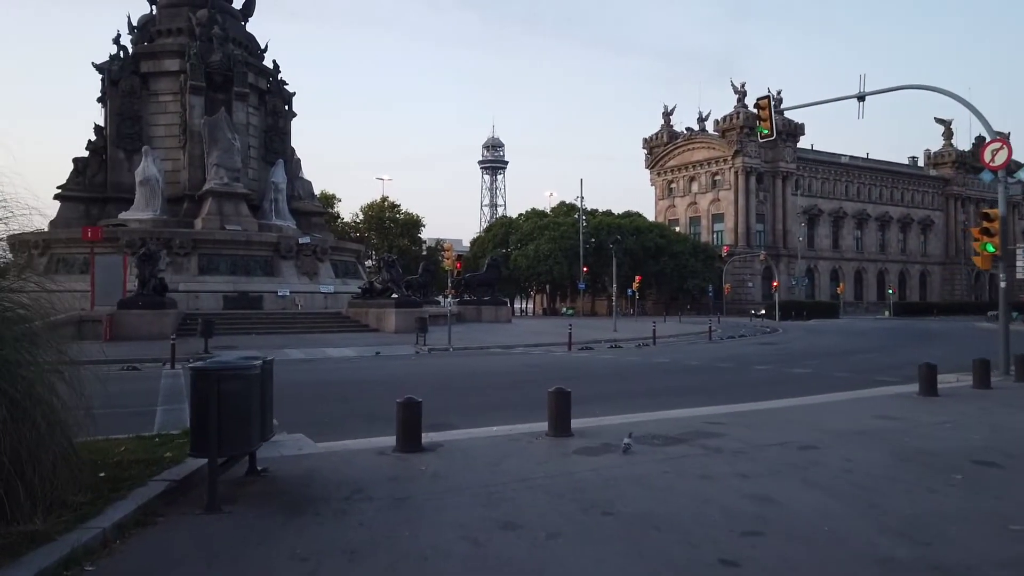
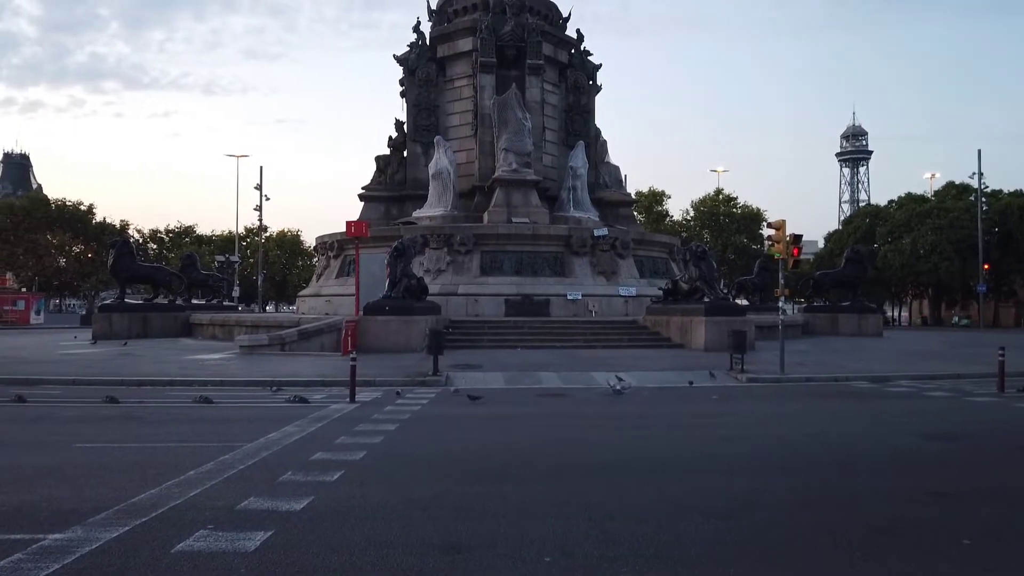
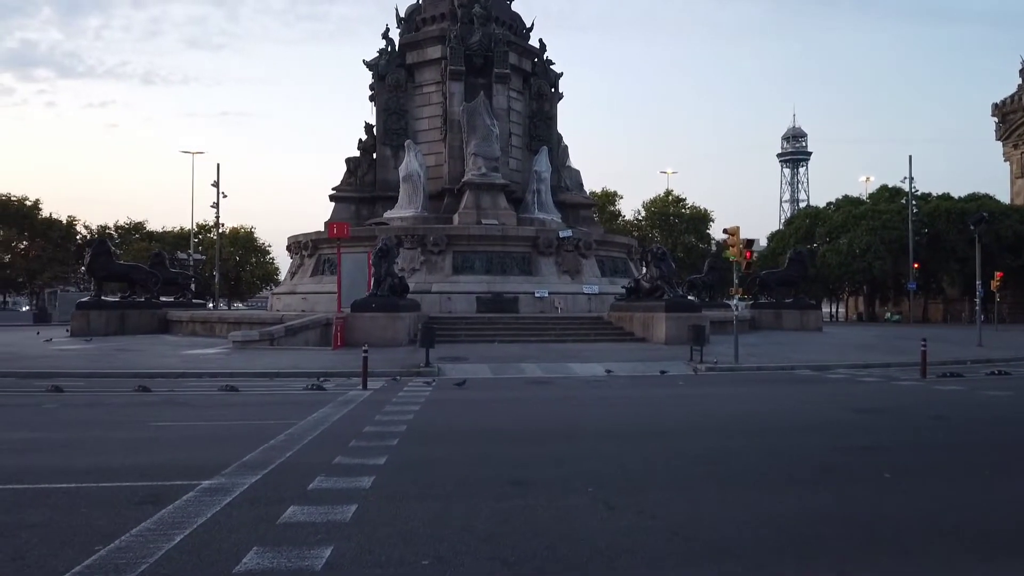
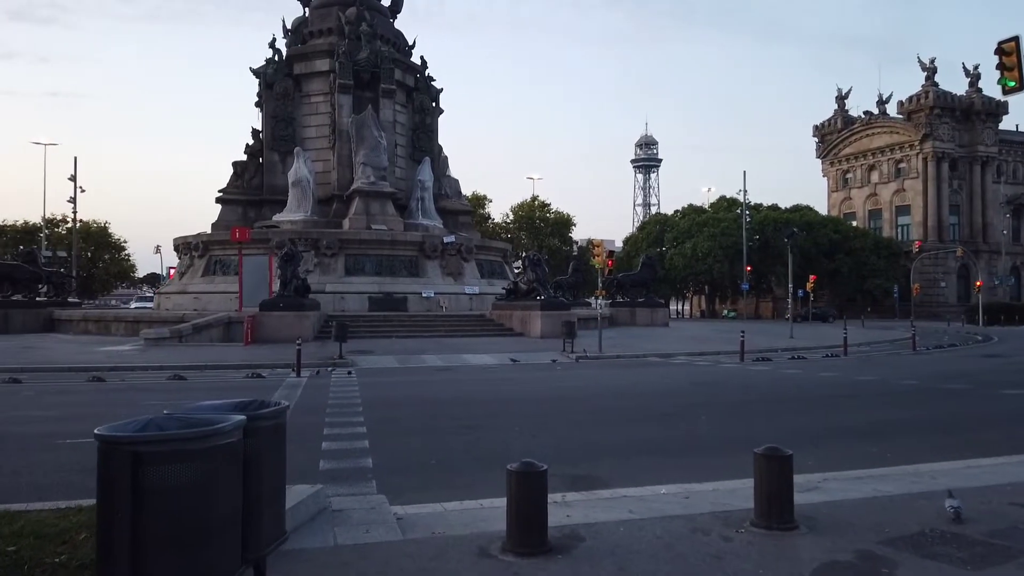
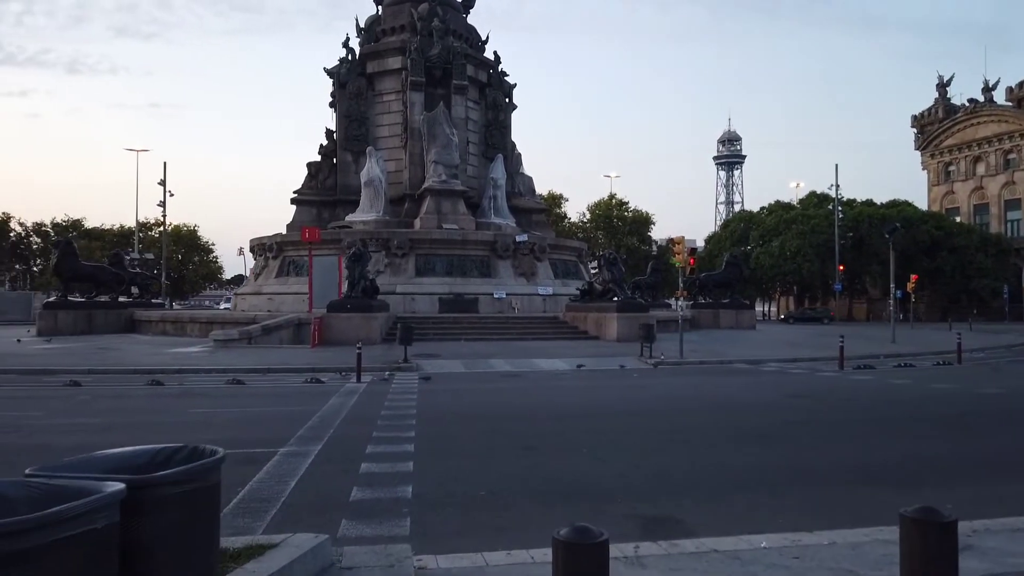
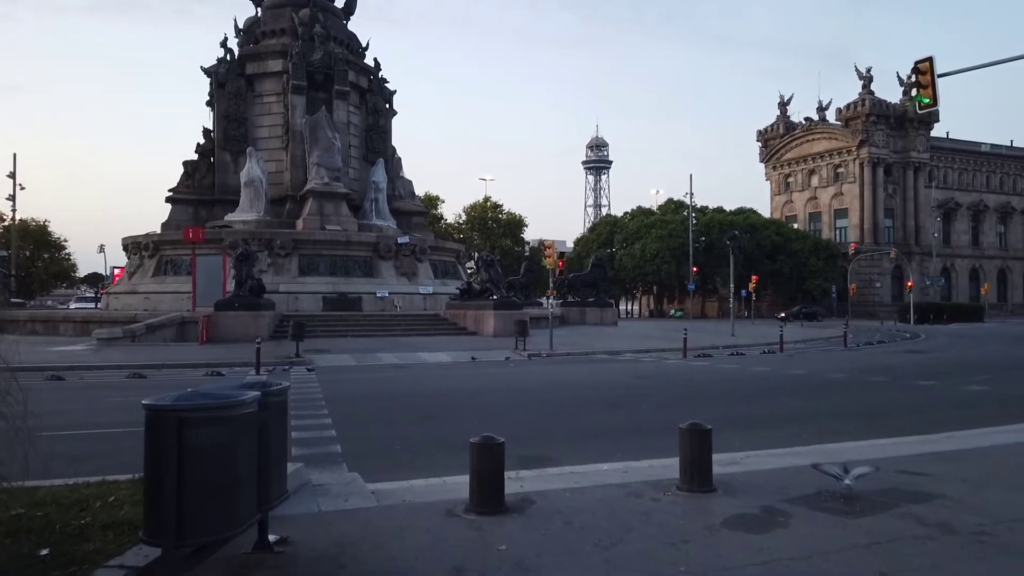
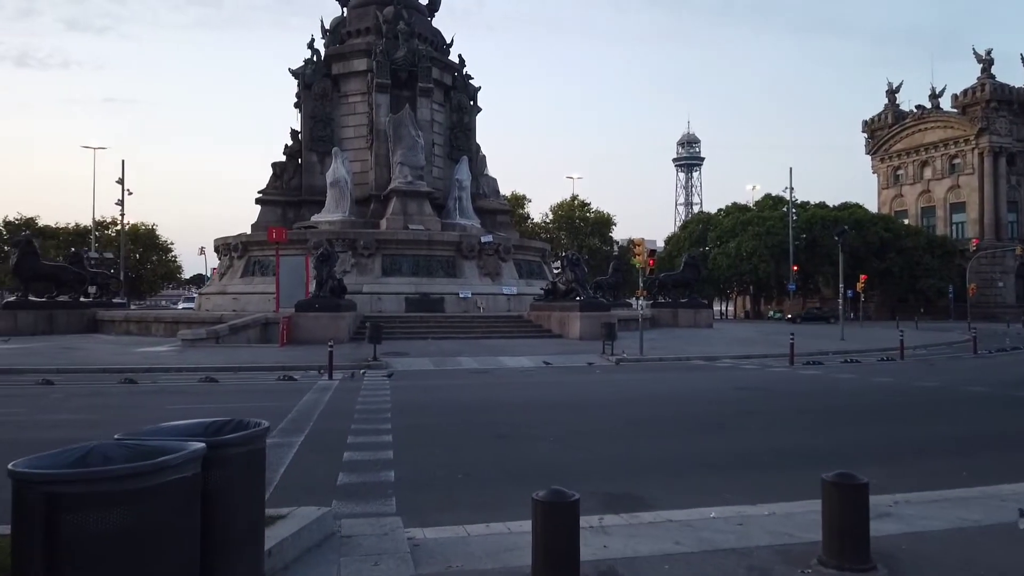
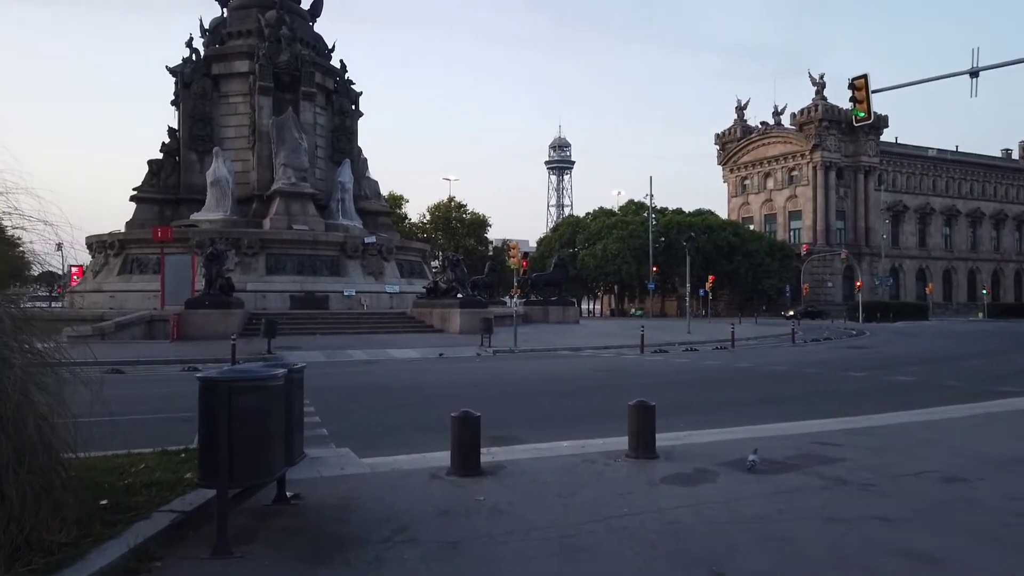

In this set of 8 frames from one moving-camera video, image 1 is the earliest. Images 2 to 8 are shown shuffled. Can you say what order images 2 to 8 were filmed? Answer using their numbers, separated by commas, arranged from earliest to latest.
8, 6, 4, 7, 5, 3, 2
